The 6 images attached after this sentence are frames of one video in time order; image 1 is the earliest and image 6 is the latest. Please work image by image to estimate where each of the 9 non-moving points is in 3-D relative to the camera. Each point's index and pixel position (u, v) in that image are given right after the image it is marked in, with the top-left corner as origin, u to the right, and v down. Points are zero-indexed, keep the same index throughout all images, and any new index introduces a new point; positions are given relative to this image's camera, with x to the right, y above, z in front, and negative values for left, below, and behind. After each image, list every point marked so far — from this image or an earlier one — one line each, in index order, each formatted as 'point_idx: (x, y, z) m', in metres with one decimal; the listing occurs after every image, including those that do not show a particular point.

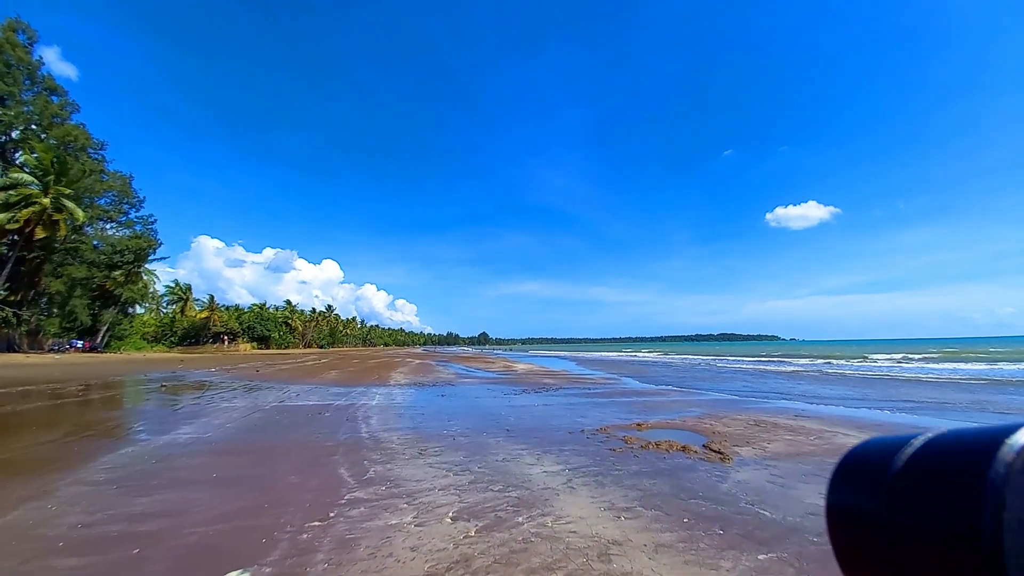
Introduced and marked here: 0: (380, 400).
0: (-4.4, -3.7, +16.4) m
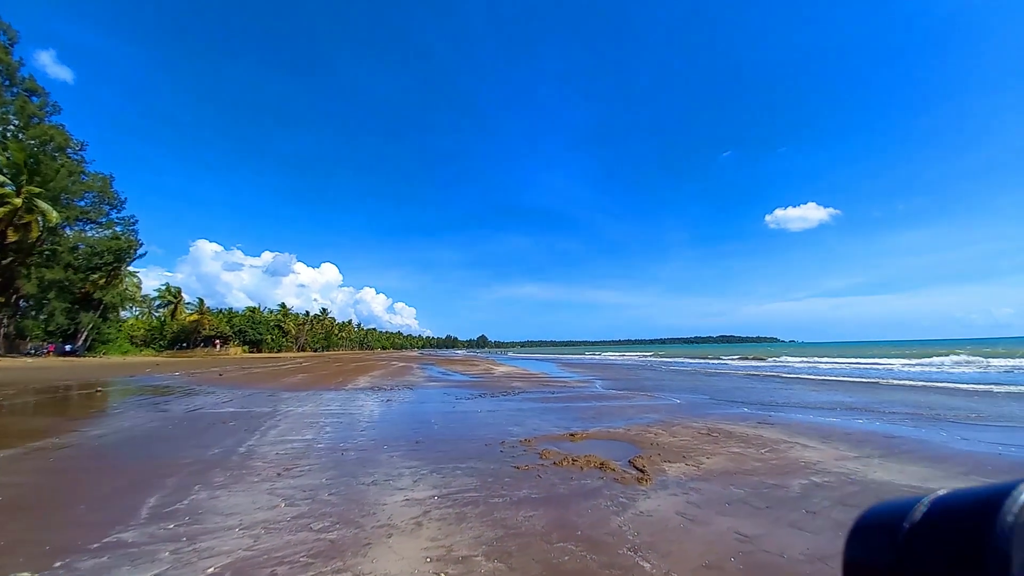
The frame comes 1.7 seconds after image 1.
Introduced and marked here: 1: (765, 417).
0: (-6.0, -3.6, +15.0) m
1: (+6.4, -3.3, +12.8) m
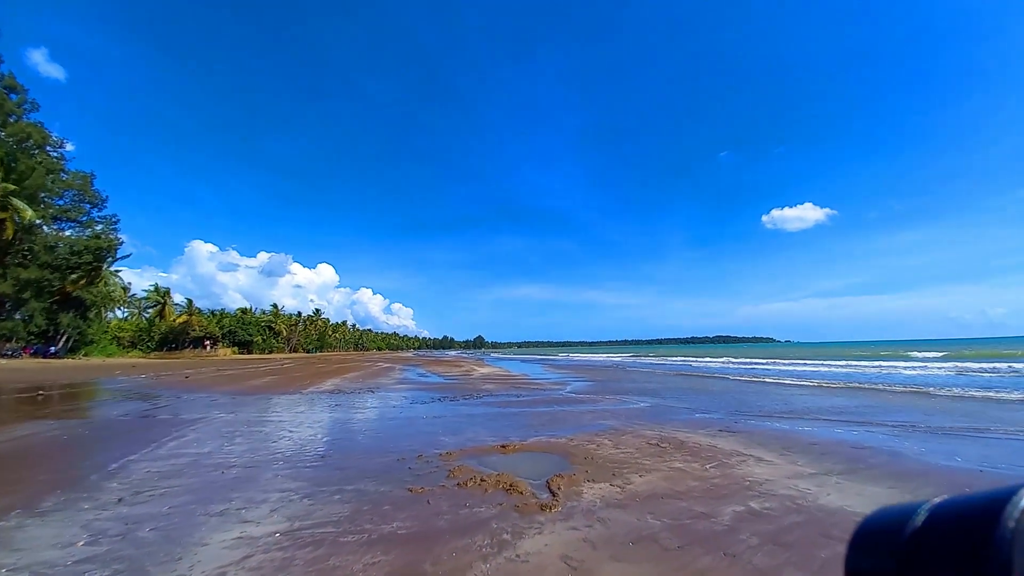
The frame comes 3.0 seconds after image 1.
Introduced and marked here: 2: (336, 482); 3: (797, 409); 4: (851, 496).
0: (-7.4, -3.5, +13.9) m
1: (+5.1, -3.2, +11.8) m
2: (-2.2, -2.5, +6.3) m
3: (+9.0, -3.8, +15.8) m
4: (+4.1, -2.5, +6.0) m
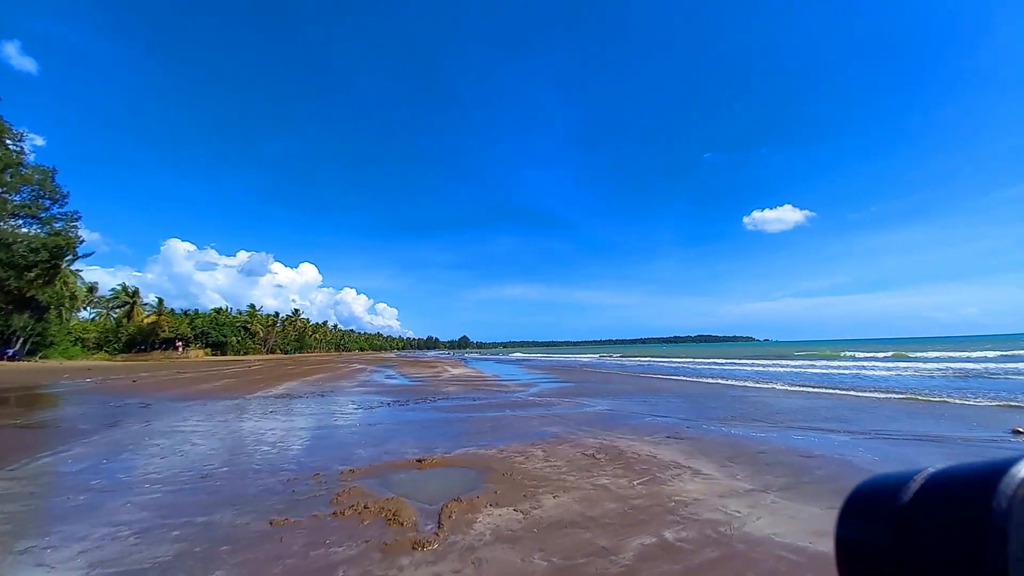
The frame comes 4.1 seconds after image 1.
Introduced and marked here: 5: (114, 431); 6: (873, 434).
0: (-8.8, -3.4, +12.8) m
1: (+3.7, -3.2, +11.1) m
2: (-3.4, -2.4, +5.4) m
3: (+7.5, -3.7, +15.2) m
4: (+2.9, -2.4, +5.3) m
5: (-9.1, -3.2, +11.3) m
6: (+7.9, -3.1, +10.9) m
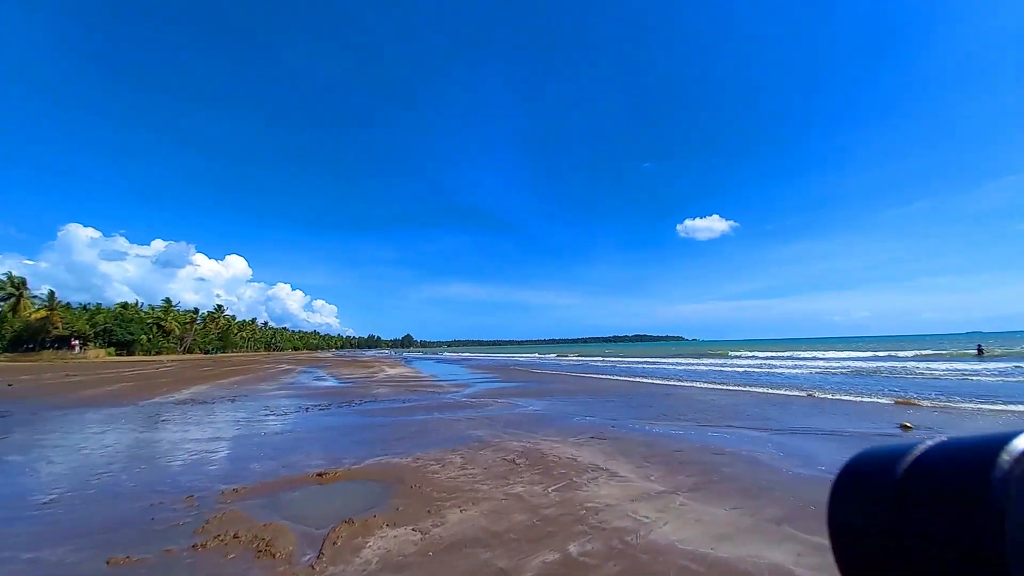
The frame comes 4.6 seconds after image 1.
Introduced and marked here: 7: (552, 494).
0: (-10.6, -3.2, +11.2) m
1: (+2.0, -3.2, +11.0) m
2: (-4.4, -2.3, +4.5) m
3: (+5.3, -3.8, +15.6) m
4: (+1.9, -2.5, +5.1) m
5: (-10.7, -3.1, +9.7) m
6: (+6.2, -3.2, +11.3) m
7: (+0.6, -2.5, +5.9) m
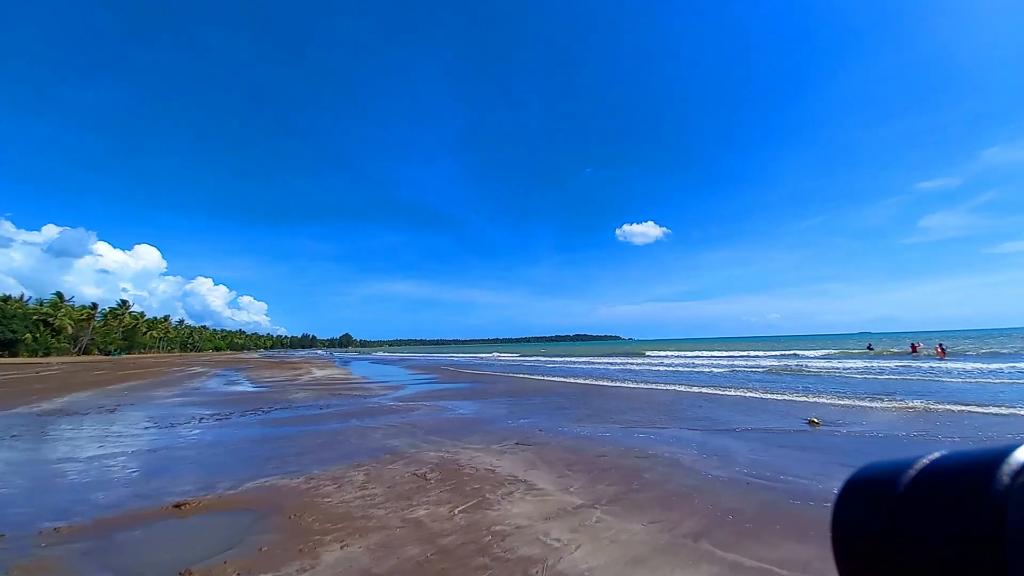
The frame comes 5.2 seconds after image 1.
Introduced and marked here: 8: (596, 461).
0: (-12.3, -3.1, +9.1) m
1: (+0.3, -3.1, +10.5) m
2: (-5.2, -2.2, +3.2) m
3: (+3.0, -3.8, +15.4) m
4: (+0.9, -2.4, +4.6) m
5: (-12.2, -2.9, +7.6) m
6: (+4.4, -3.3, +11.3) m
7: (-0.5, -2.5, +5.3) m
8: (+1.4, -2.8, +7.6) m
